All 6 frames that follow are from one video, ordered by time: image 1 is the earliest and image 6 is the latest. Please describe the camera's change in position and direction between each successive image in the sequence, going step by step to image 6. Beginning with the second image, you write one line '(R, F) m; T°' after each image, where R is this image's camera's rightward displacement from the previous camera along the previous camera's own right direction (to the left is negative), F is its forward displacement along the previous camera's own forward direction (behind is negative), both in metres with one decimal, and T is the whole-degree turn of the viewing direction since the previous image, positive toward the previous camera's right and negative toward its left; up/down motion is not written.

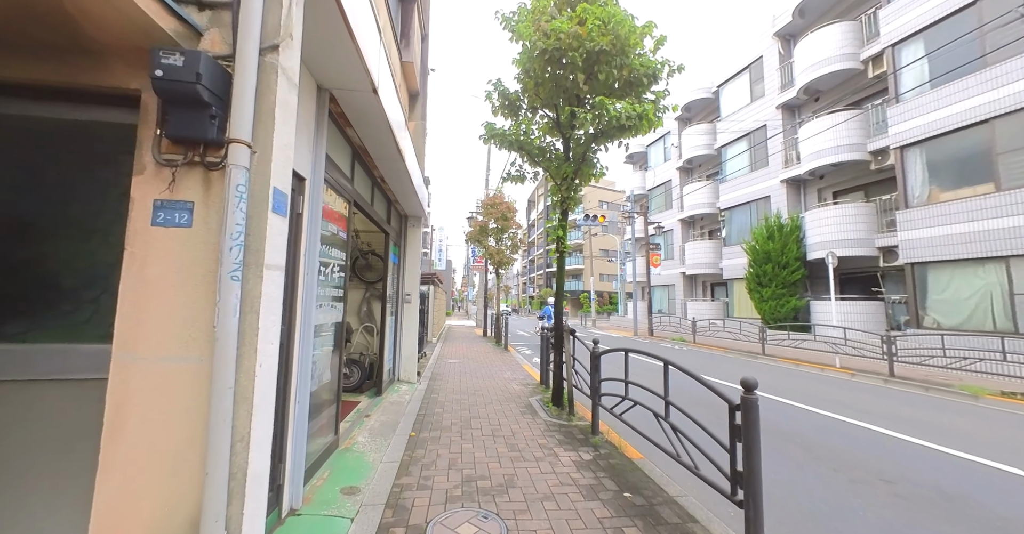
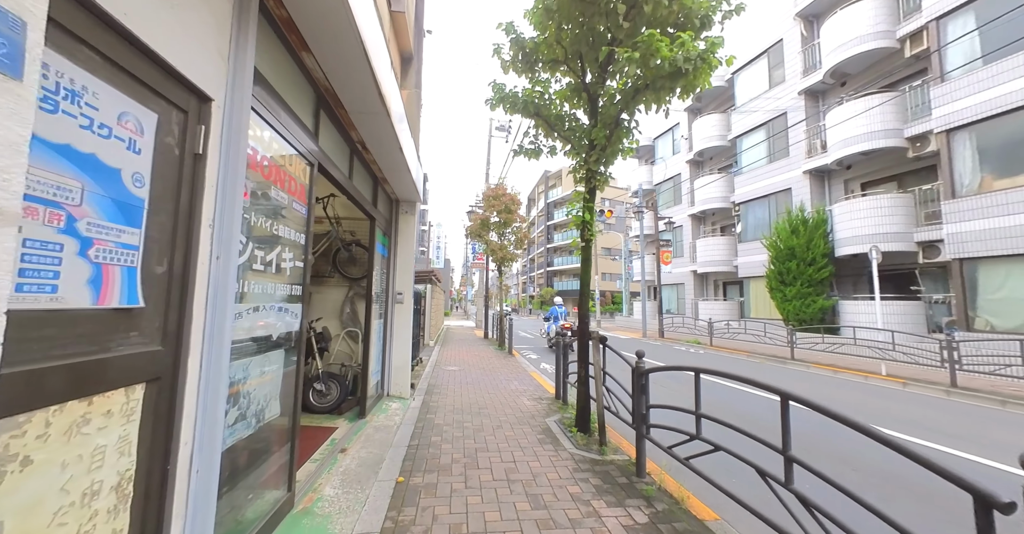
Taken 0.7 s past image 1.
(-0.2, +1.1) m; 0°
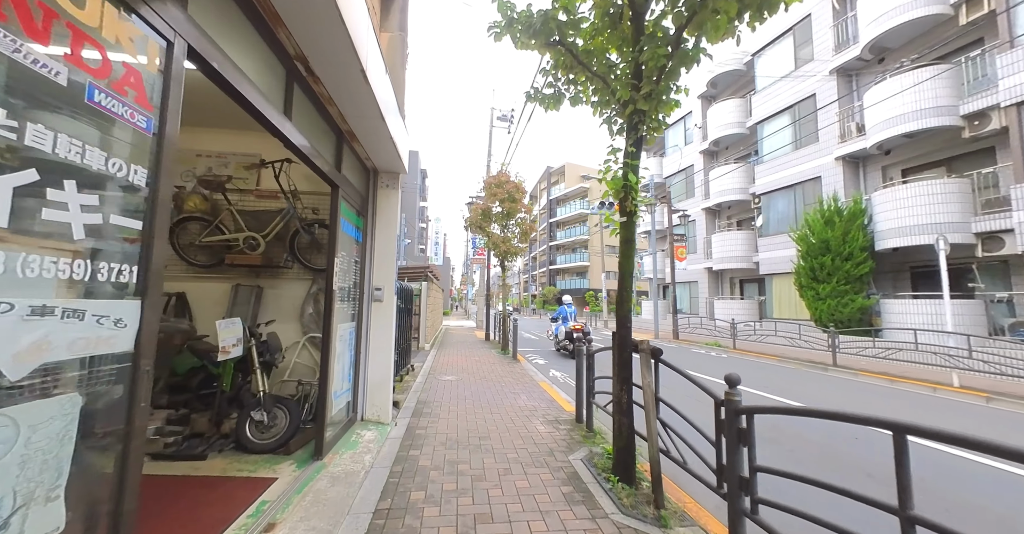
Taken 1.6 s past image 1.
(-0.1, +1.3) m; 0°
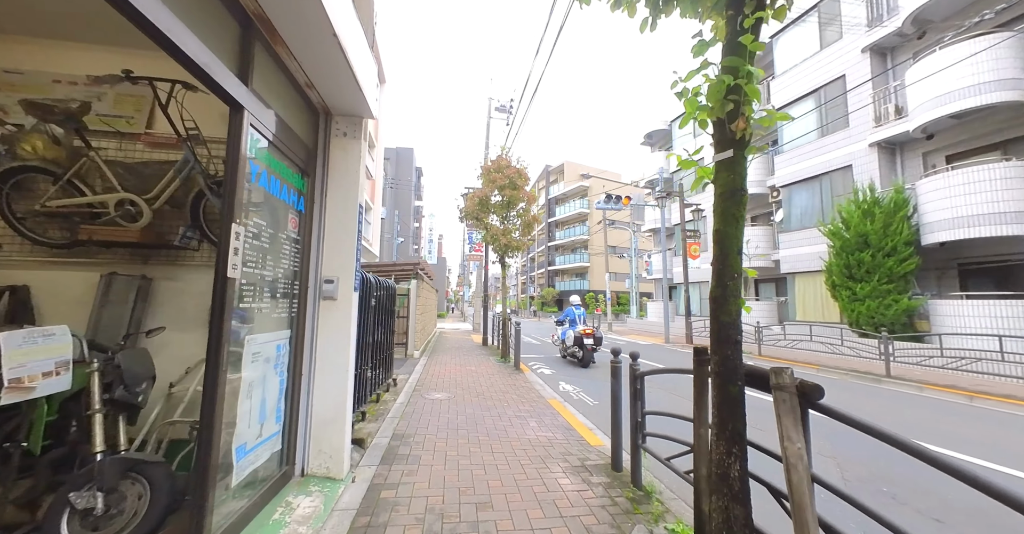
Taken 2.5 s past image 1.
(-0.1, +1.5) m; 0°
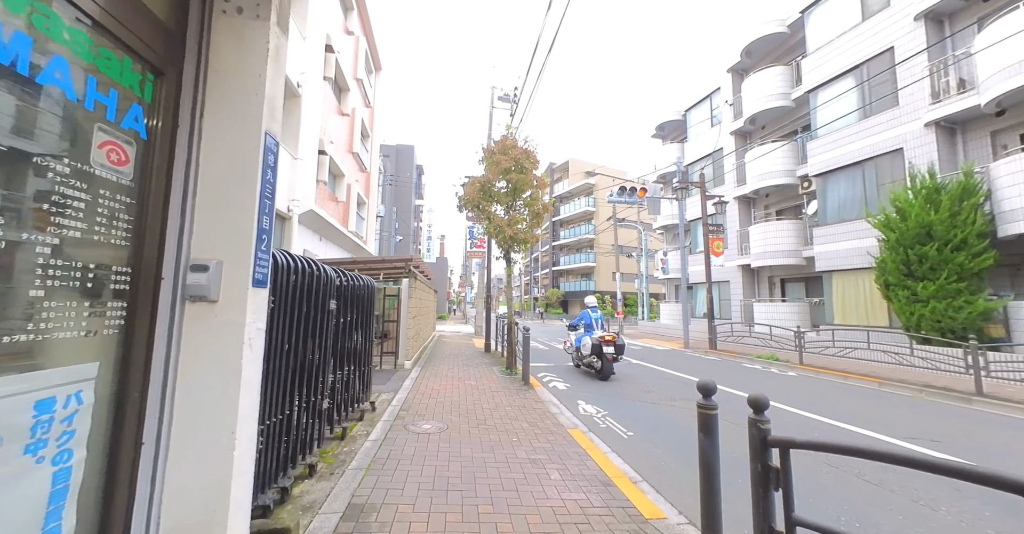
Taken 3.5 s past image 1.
(-0.1, +1.5) m; 0°
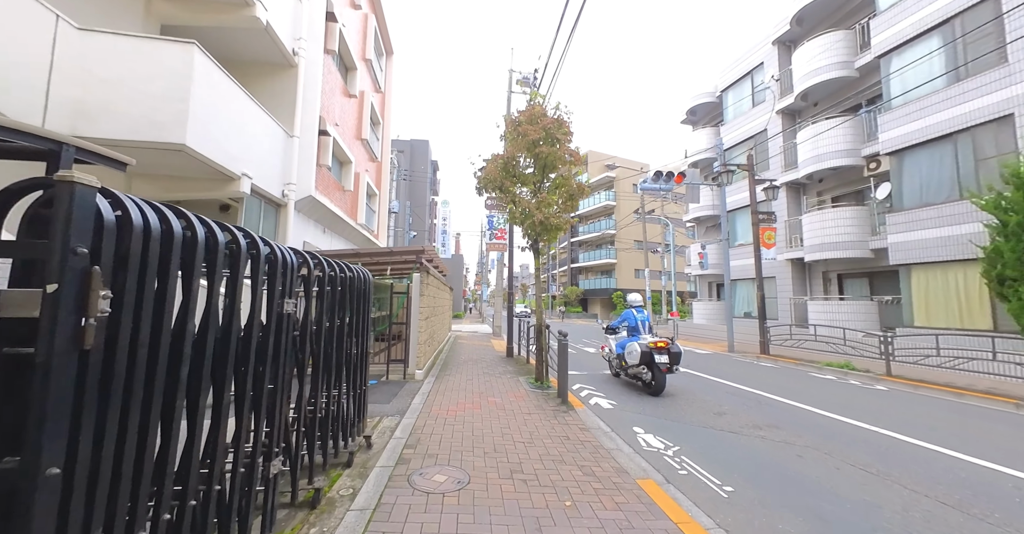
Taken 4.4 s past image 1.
(-0.3, +1.6) m; -2°
